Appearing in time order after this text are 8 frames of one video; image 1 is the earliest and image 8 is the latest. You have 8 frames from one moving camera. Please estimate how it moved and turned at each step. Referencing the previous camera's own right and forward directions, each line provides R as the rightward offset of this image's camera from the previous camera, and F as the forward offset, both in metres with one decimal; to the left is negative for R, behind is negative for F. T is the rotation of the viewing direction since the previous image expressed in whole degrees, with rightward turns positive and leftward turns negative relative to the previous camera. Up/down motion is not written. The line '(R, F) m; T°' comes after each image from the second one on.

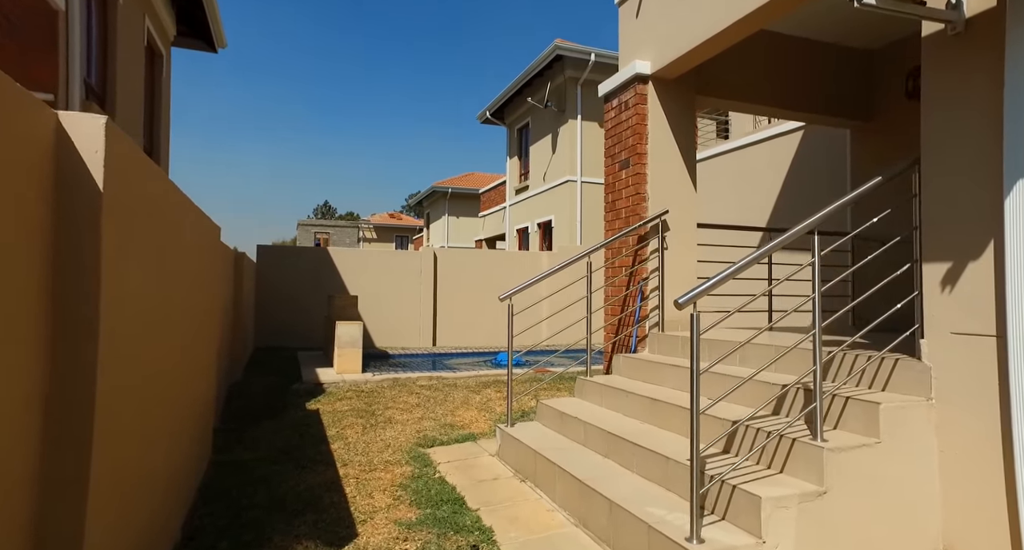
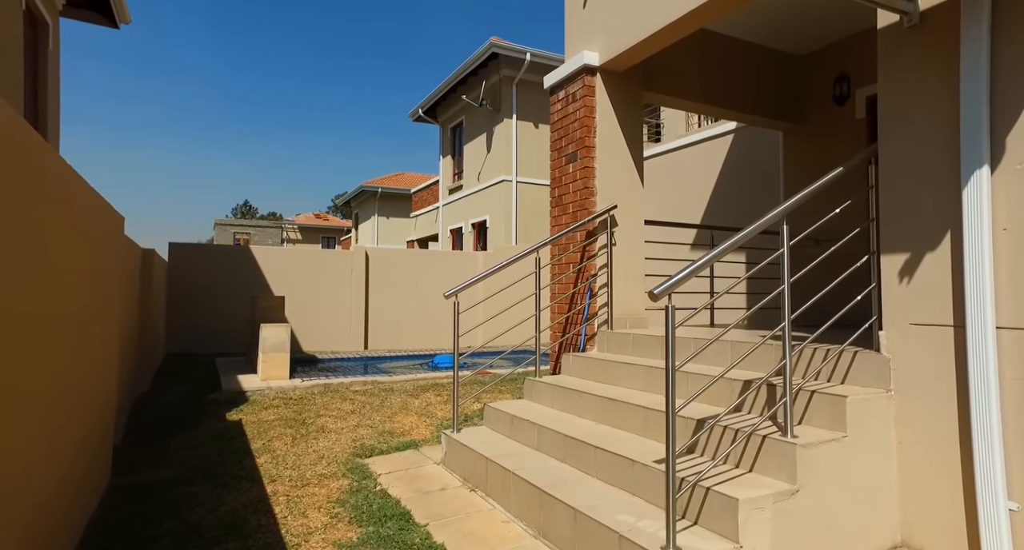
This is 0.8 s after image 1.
(-0.1, +0.3) m; +7°
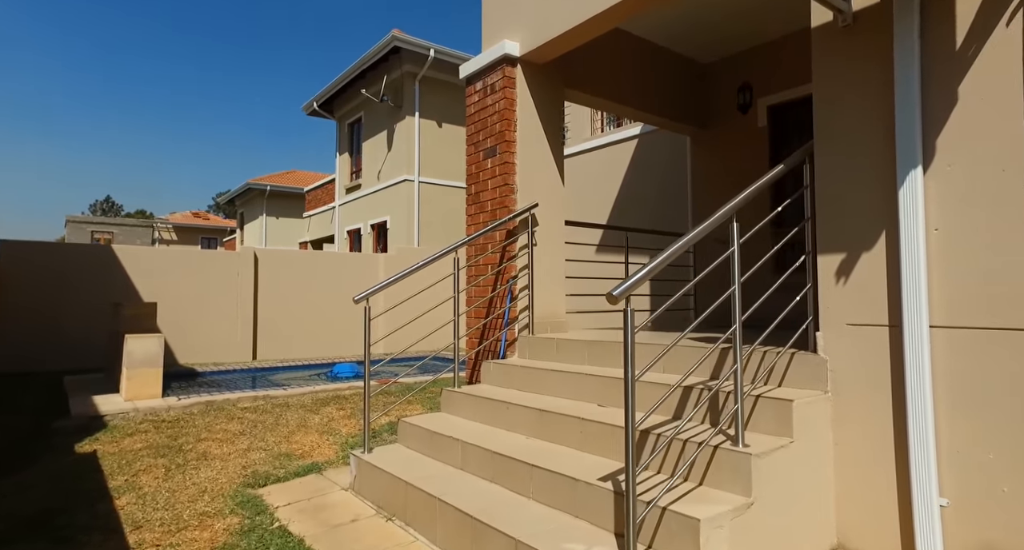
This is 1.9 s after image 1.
(-0.2, +0.4) m; +10°
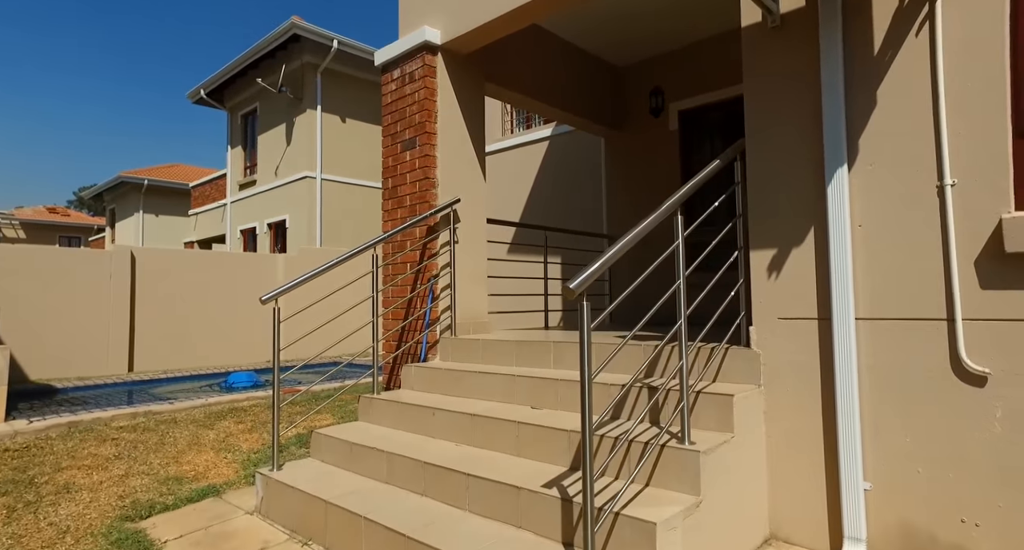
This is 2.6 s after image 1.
(-0.2, +0.2) m; +9°
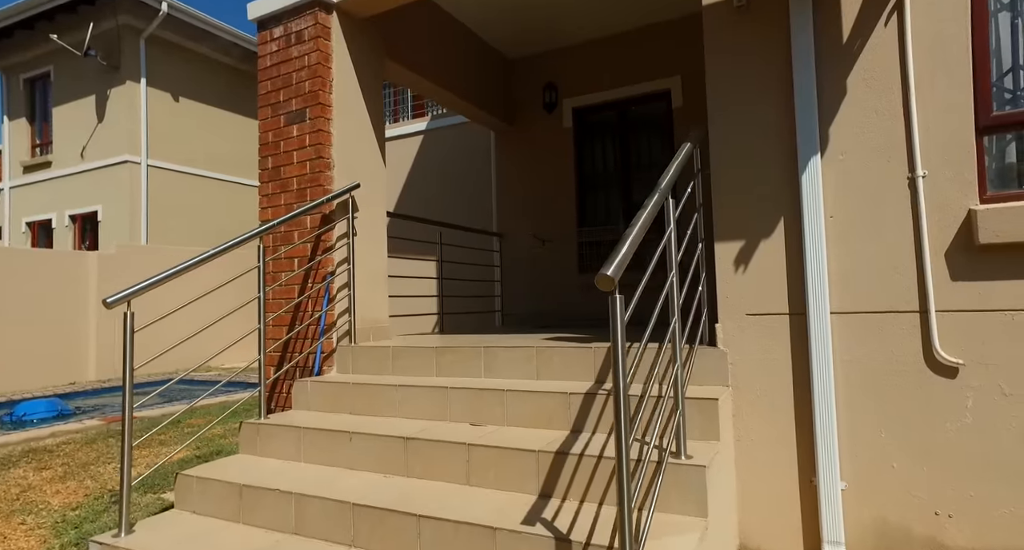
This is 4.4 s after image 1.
(-0.5, +0.6) m; +15°
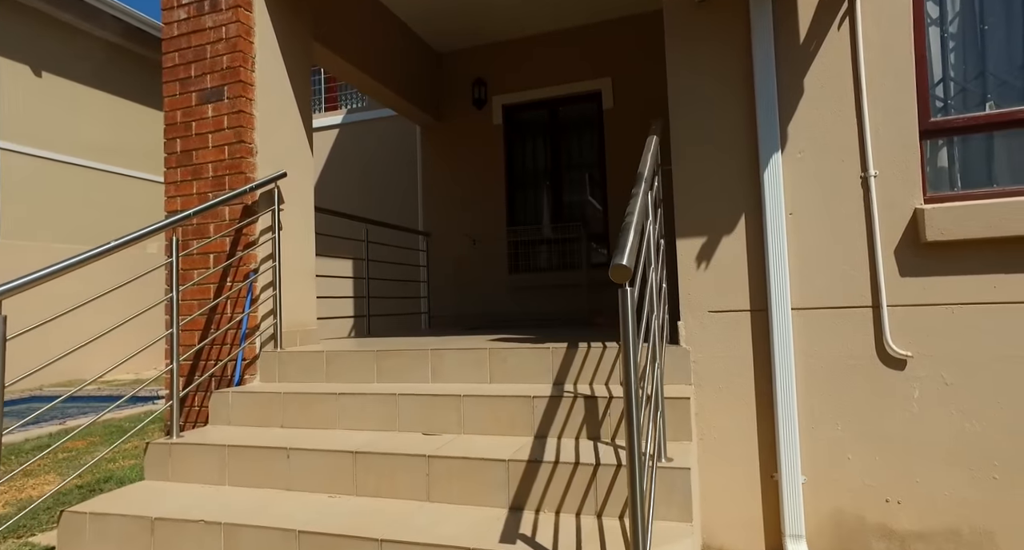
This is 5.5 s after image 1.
(-0.3, +0.2) m; +10°
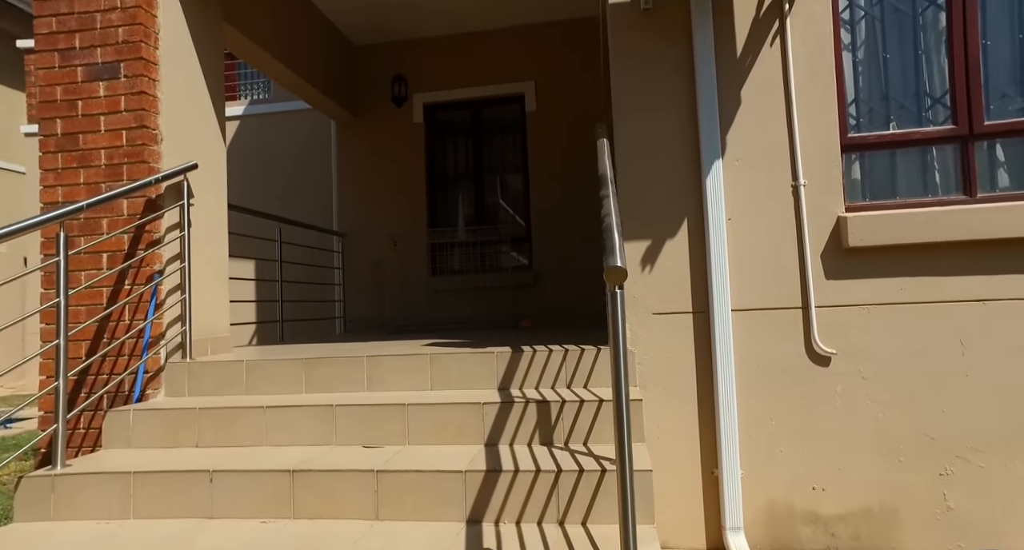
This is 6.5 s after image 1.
(-0.2, +0.1) m; +10°
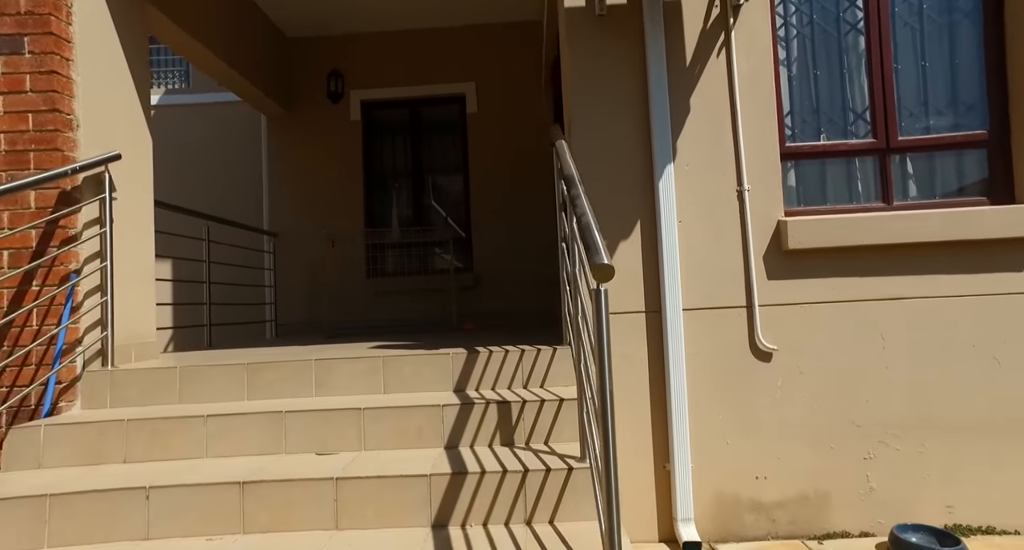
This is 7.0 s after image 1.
(-0.2, 0.0) m; +7°
